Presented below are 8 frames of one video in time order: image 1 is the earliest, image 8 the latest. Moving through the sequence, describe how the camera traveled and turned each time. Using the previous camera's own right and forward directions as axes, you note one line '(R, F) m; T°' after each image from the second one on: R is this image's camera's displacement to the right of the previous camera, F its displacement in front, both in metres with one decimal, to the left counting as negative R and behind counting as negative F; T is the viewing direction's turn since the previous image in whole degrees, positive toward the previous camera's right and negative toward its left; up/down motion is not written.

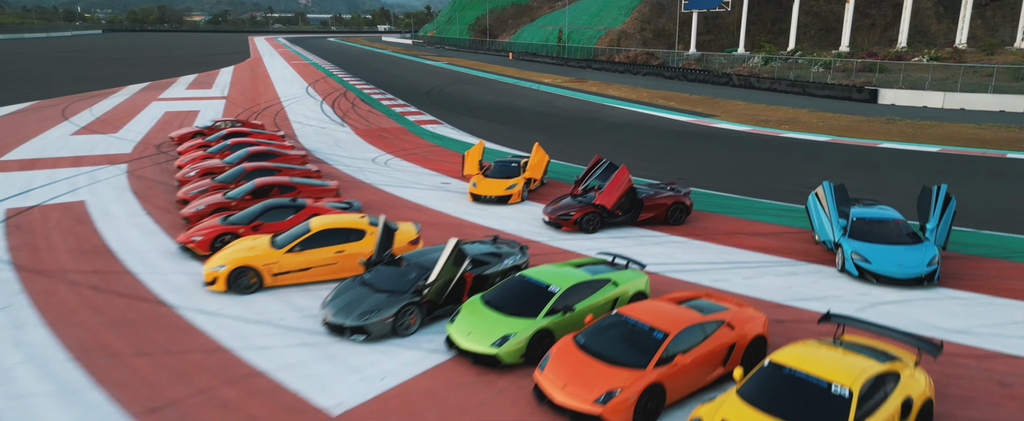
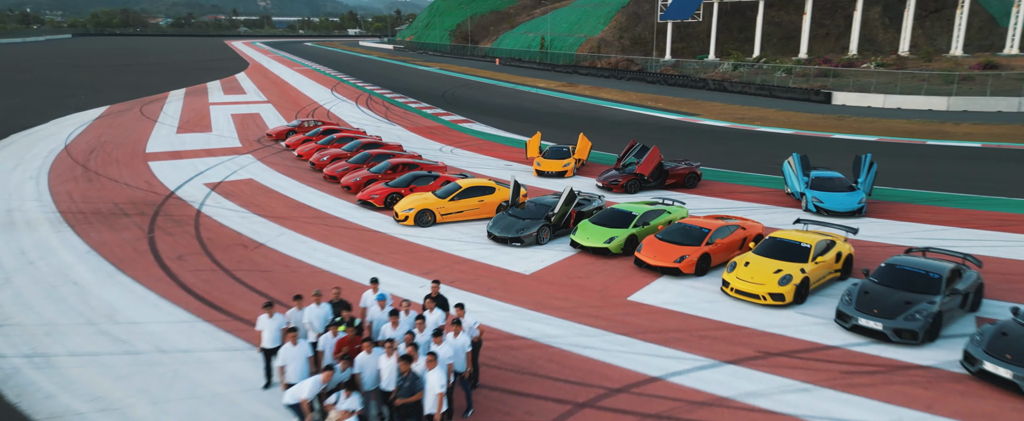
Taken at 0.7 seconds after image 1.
(-3.1, -5.8) m; +3°
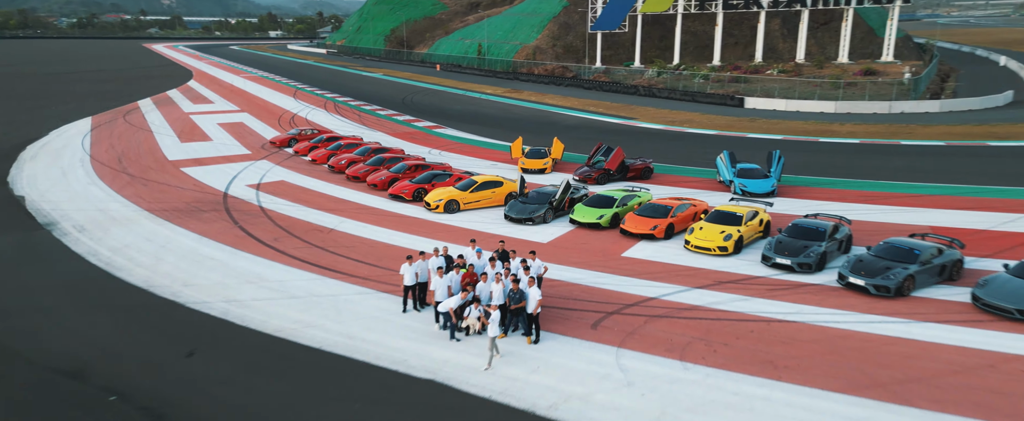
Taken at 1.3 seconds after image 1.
(-2.7, -4.7) m; +7°
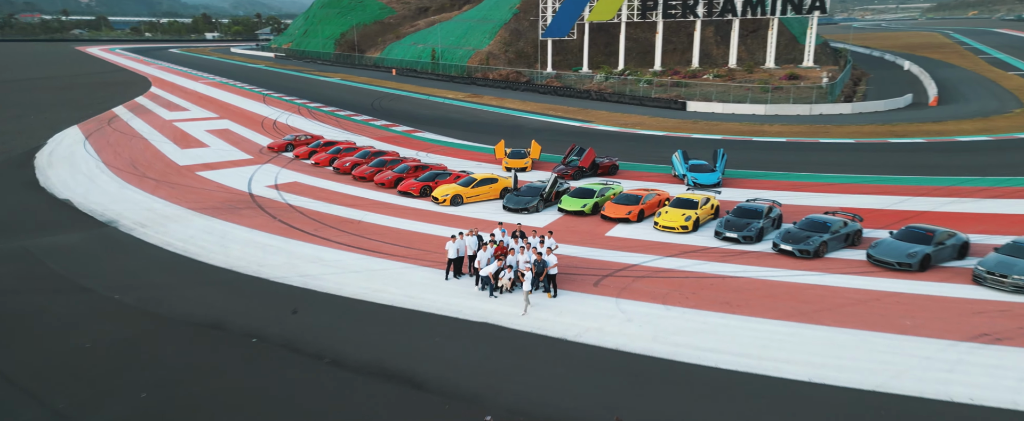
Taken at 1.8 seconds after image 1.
(-2.0, -3.8) m; +5°
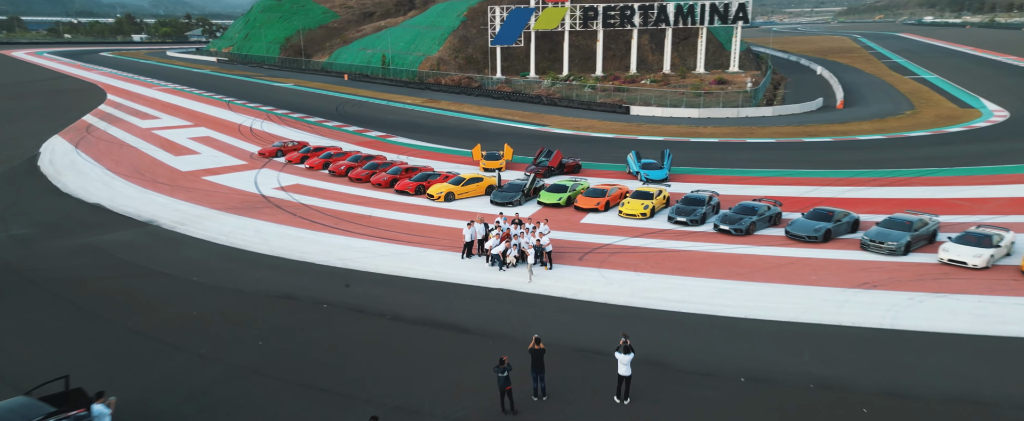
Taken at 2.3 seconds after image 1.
(-2.0, -4.2) m; +5°
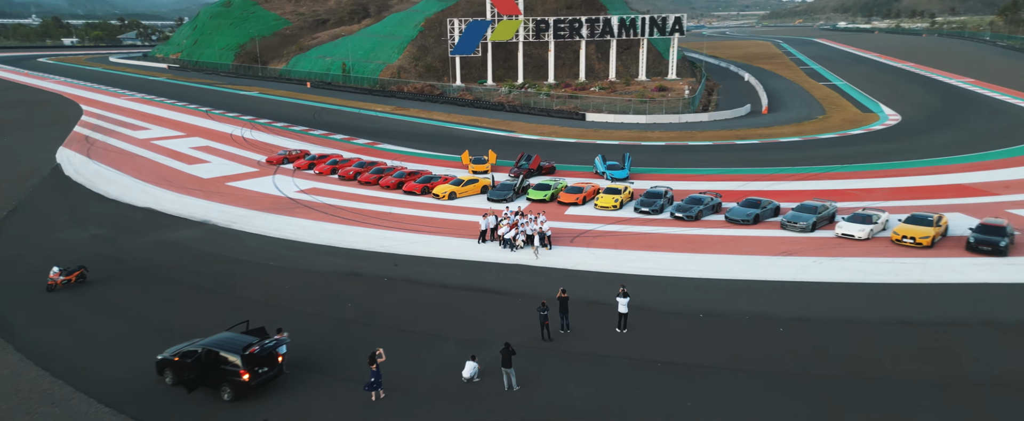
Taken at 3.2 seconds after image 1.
(-2.6, -5.6) m; +5°
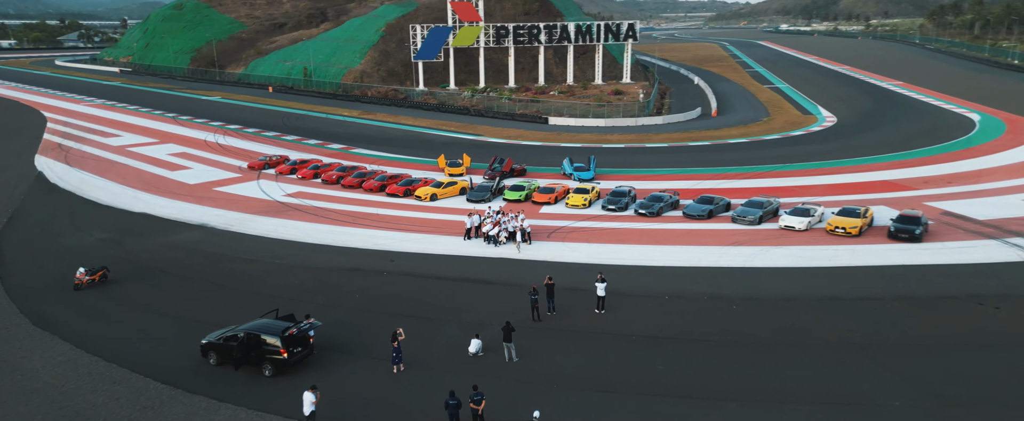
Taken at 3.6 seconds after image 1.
(-1.2, -2.7) m; +4°
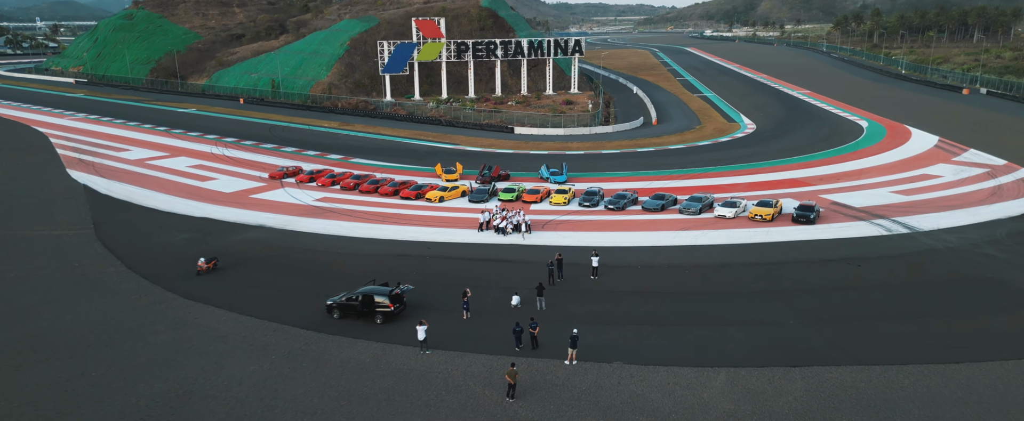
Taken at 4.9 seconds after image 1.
(-3.8, -8.4) m; +6°
